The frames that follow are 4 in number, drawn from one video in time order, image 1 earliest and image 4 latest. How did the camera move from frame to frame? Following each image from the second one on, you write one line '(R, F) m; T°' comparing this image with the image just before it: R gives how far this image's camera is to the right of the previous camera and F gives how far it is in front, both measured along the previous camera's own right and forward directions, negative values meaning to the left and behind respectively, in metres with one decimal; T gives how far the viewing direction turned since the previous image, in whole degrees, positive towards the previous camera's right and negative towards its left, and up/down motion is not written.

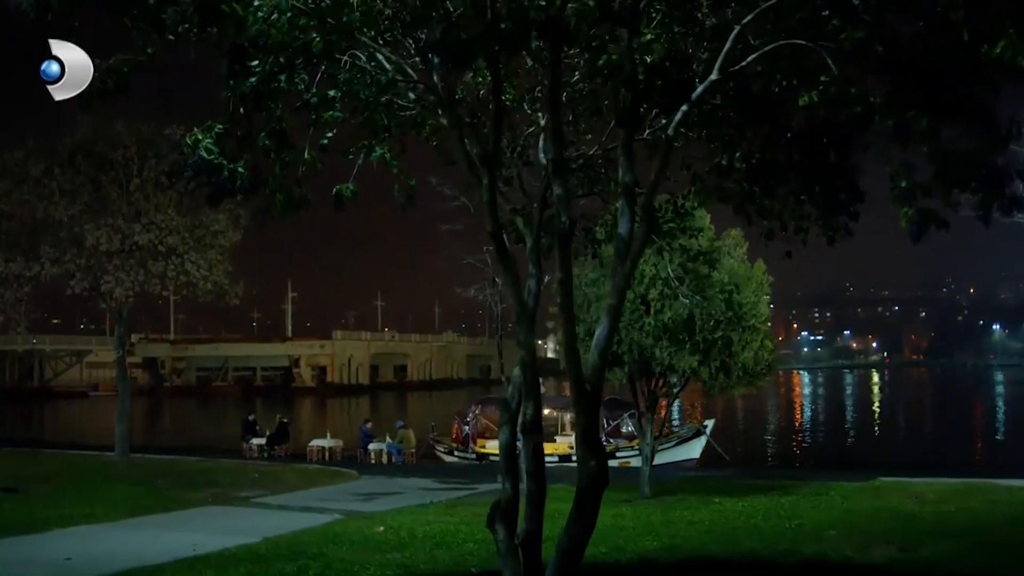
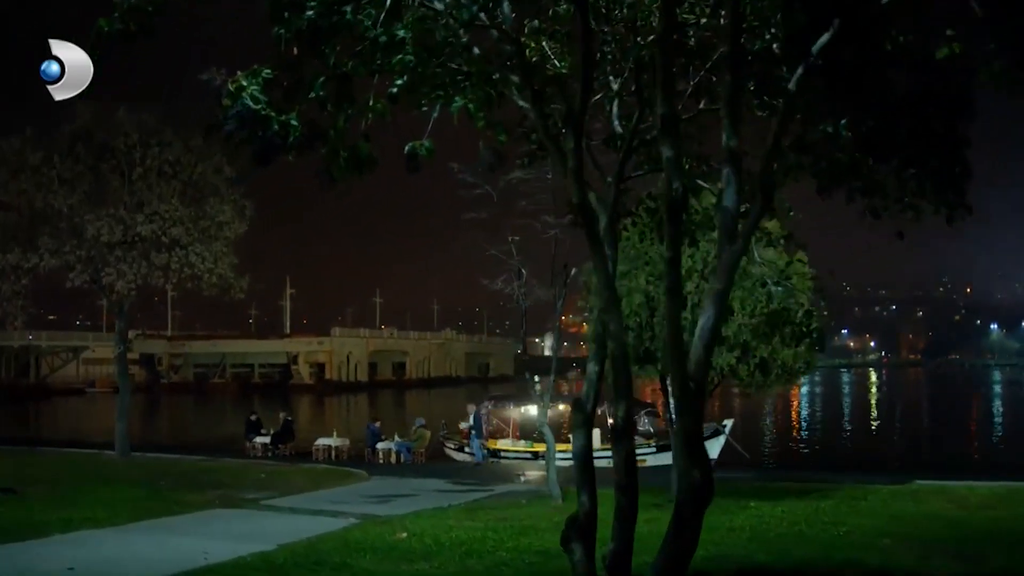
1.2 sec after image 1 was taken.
(-0.5, +1.0) m; 0°
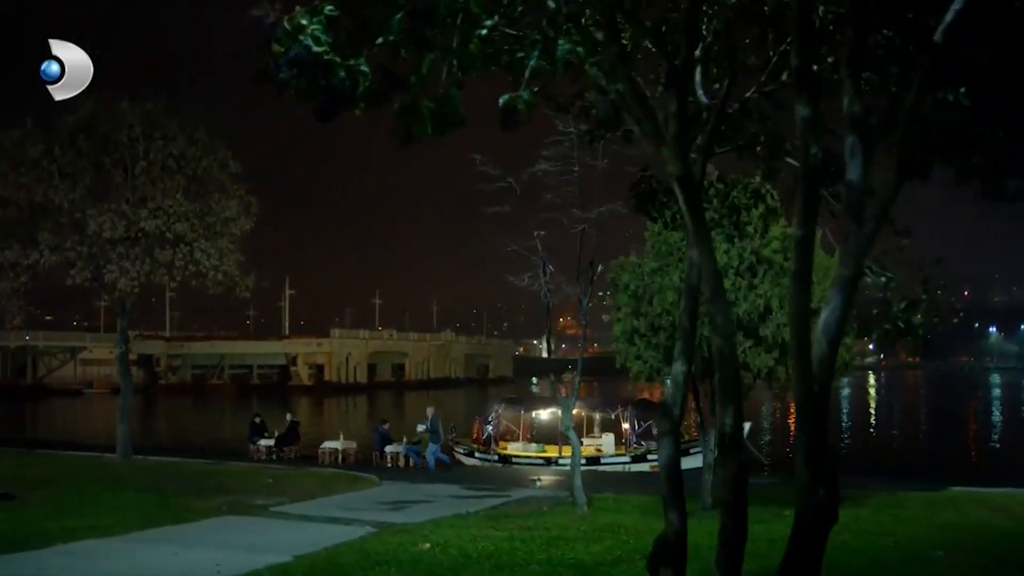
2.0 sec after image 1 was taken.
(-0.4, +0.9) m; 0°
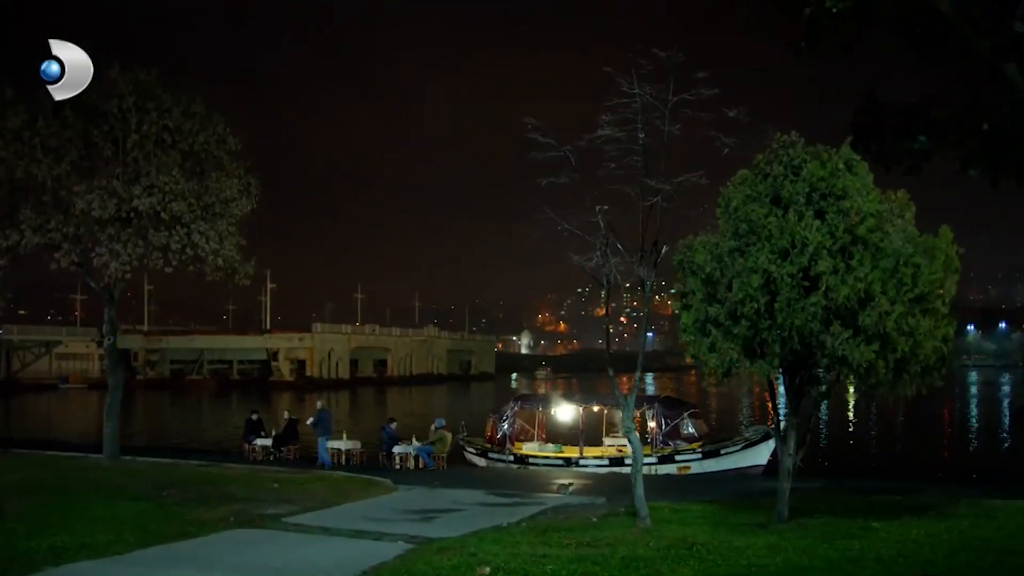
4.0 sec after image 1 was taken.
(-1.1, +2.3) m; +1°
